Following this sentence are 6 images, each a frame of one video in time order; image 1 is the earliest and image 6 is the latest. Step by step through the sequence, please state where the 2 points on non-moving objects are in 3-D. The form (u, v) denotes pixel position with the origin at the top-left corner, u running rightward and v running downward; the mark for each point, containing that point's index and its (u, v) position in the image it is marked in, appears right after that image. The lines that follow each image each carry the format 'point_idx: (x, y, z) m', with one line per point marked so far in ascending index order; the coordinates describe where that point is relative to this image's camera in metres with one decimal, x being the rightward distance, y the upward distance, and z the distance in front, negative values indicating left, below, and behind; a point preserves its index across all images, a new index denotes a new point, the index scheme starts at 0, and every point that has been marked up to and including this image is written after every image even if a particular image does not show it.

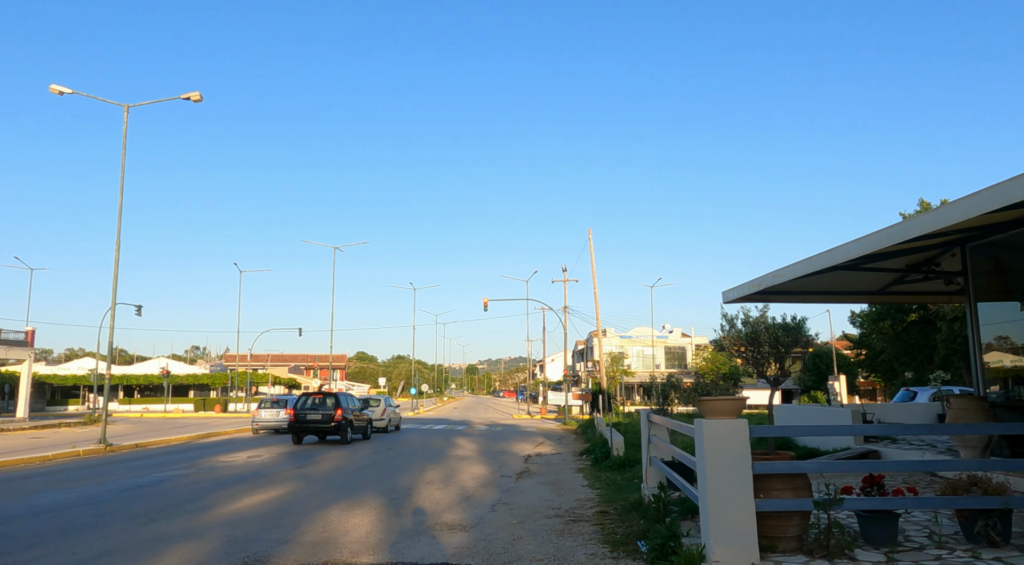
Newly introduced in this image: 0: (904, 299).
0: (+6.9, -0.3, +12.7) m
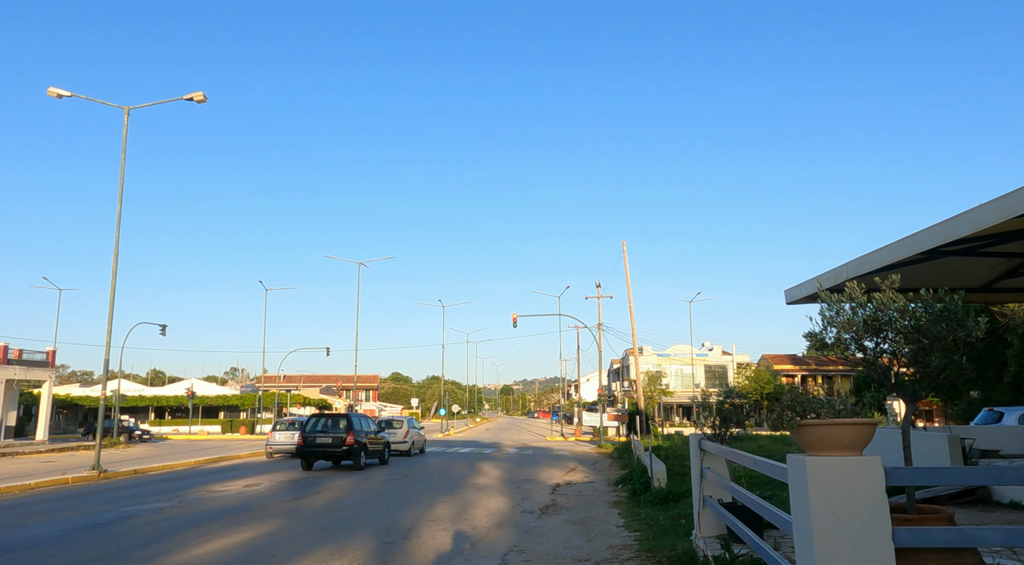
0: (+7.1, -0.2, +10.2) m
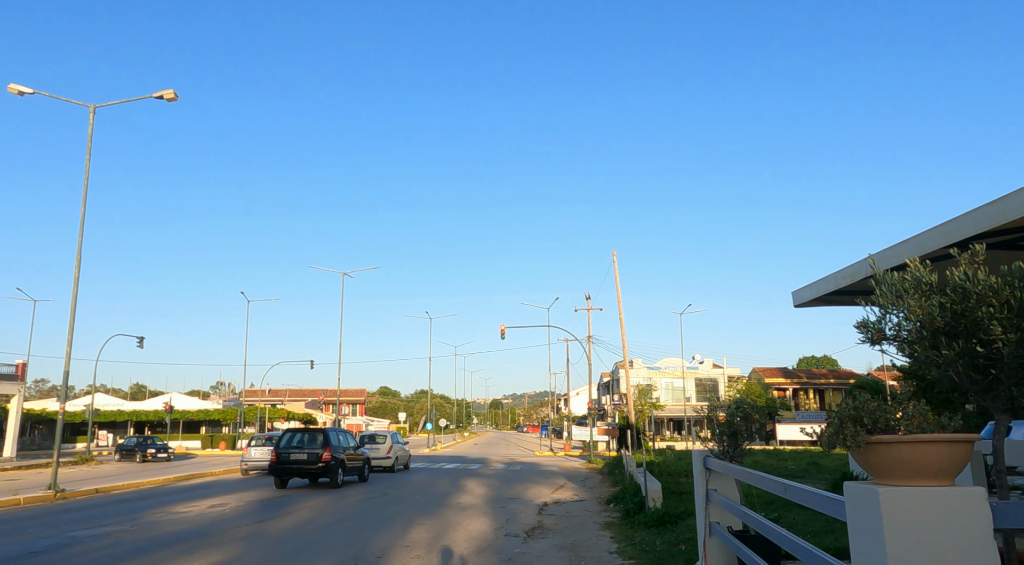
0: (+6.9, -0.2, +9.3) m
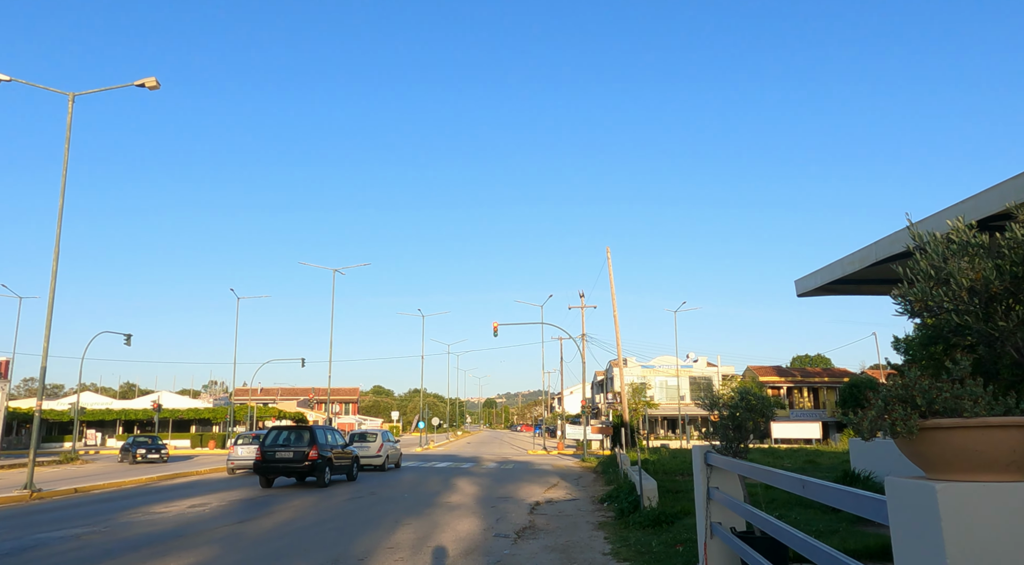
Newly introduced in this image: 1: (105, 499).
0: (+6.7, 0.0, +8.9) m
1: (-9.7, -5.2, +17.2) m
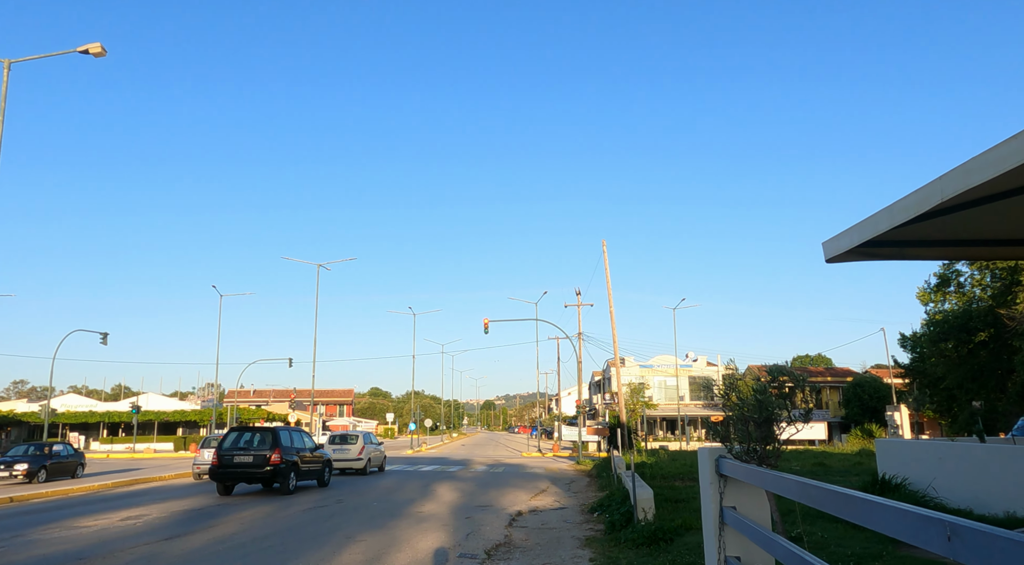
0: (+6.3, +0.4, +7.0) m
1: (-10.1, -4.8, +15.3) m
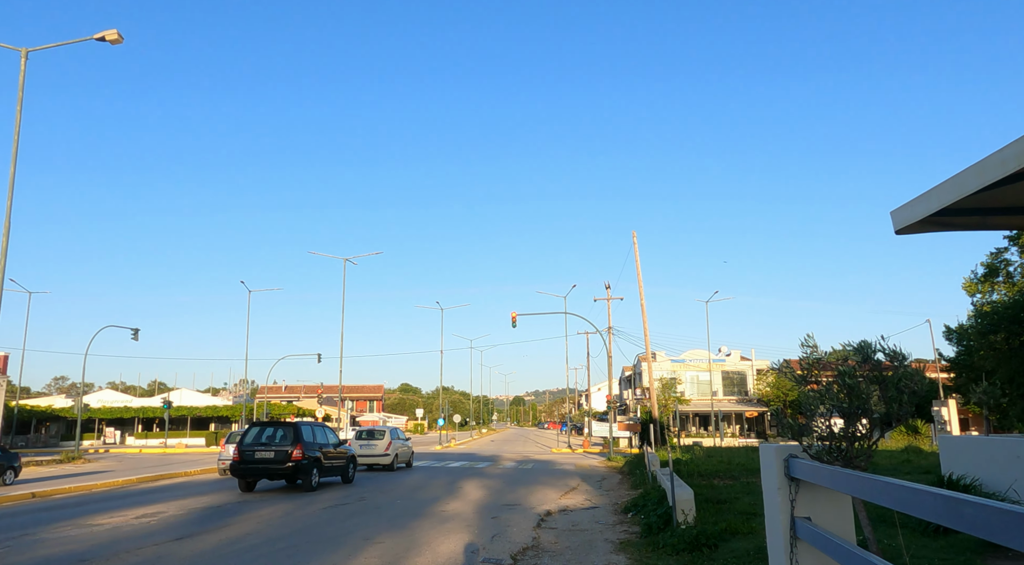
0: (+6.5, +0.6, +6.0) m
1: (-9.5, -4.6, +14.9) m
